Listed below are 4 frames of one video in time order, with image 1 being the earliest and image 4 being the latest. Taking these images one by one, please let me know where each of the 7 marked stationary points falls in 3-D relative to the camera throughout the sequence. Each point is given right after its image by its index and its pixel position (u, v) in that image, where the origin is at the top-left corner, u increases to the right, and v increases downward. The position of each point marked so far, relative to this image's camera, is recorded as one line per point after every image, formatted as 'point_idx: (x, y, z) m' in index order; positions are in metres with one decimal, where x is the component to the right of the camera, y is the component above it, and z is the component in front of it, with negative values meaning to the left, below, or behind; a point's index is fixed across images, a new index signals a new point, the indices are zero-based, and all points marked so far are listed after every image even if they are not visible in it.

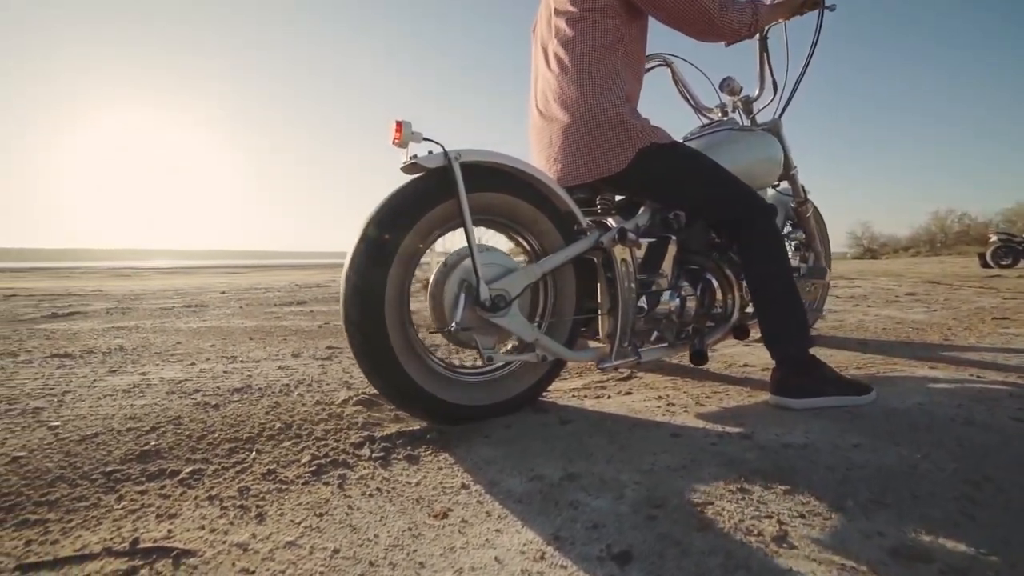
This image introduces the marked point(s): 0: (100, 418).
0: (-1.3, -0.4, +2.0) m
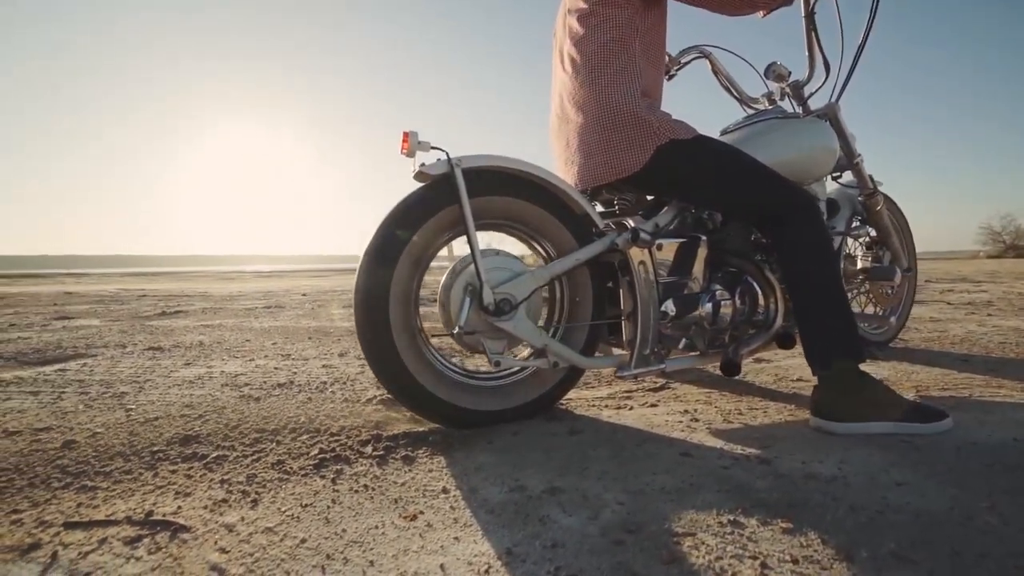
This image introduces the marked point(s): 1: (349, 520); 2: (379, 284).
0: (-1.3, -0.4, +2.3) m
1: (-0.5, -0.7, +1.8) m
2: (-0.4, 0.0, +2.1) m
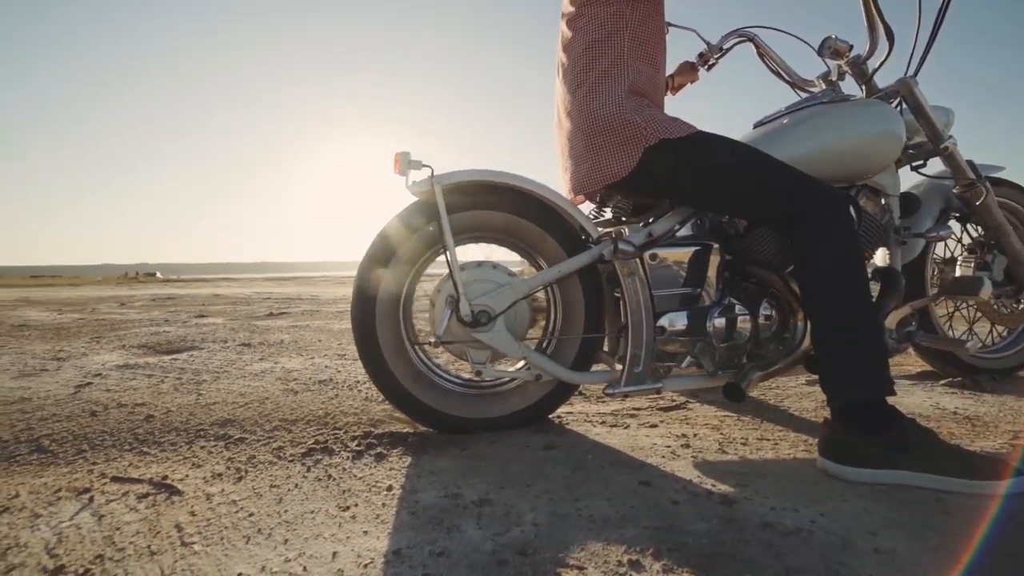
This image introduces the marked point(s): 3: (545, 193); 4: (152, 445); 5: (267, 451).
0: (-1.3, -0.5, +2.8) m
1: (-0.7, -0.7, +1.9) m
2: (-0.5, 0.0, +2.3) m
3: (+0.1, +0.4, +2.2) m
4: (-1.4, -0.6, +2.4) m
5: (-0.9, -0.6, +2.3) m
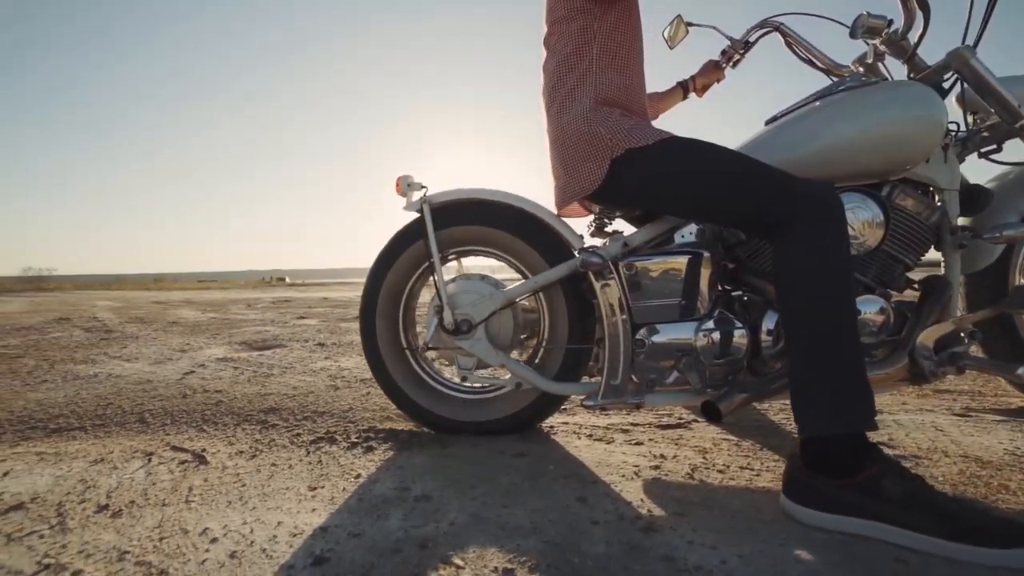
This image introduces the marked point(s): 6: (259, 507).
0: (-1.1, -0.5, +3.1) m
1: (-0.8, -0.7, +2.1) m
2: (-0.5, 0.0, +2.4) m
3: (+0.1, +0.3, +2.2) m
4: (-1.3, -0.6, +2.7) m
5: (-0.9, -0.6, +2.5) m
6: (-0.8, -0.7, +1.9) m
